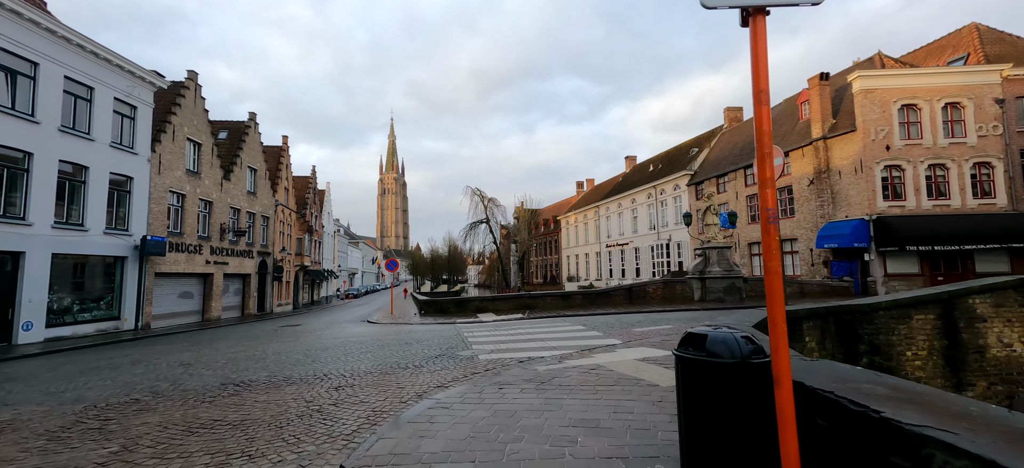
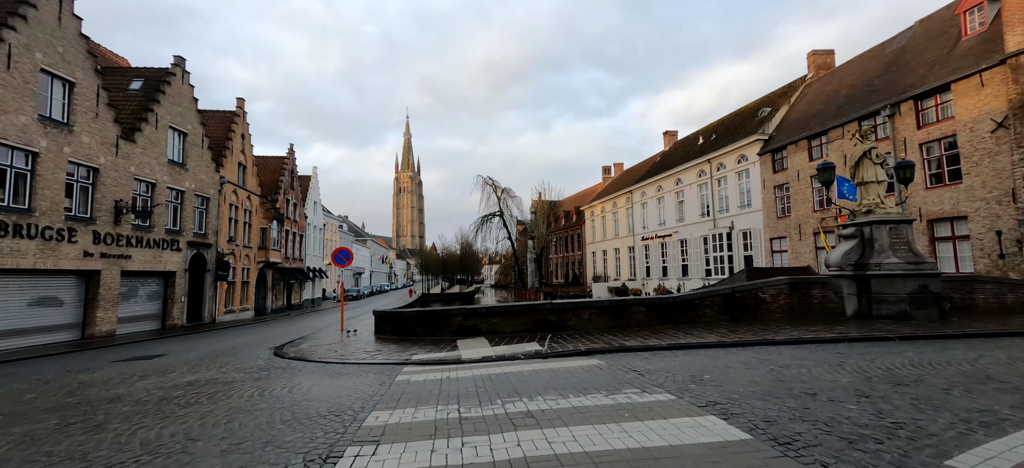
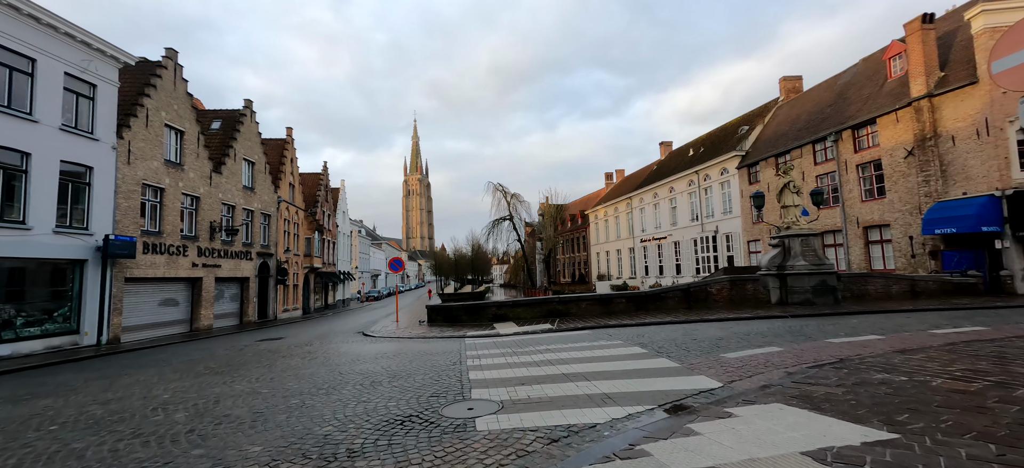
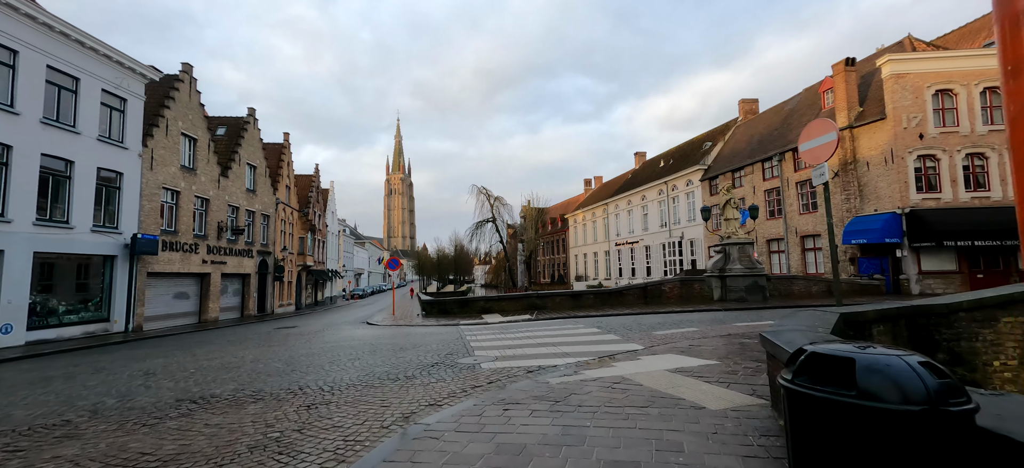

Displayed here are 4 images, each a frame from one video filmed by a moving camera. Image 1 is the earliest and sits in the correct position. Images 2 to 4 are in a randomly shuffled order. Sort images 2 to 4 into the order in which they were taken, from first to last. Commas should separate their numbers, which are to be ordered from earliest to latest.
4, 3, 2
